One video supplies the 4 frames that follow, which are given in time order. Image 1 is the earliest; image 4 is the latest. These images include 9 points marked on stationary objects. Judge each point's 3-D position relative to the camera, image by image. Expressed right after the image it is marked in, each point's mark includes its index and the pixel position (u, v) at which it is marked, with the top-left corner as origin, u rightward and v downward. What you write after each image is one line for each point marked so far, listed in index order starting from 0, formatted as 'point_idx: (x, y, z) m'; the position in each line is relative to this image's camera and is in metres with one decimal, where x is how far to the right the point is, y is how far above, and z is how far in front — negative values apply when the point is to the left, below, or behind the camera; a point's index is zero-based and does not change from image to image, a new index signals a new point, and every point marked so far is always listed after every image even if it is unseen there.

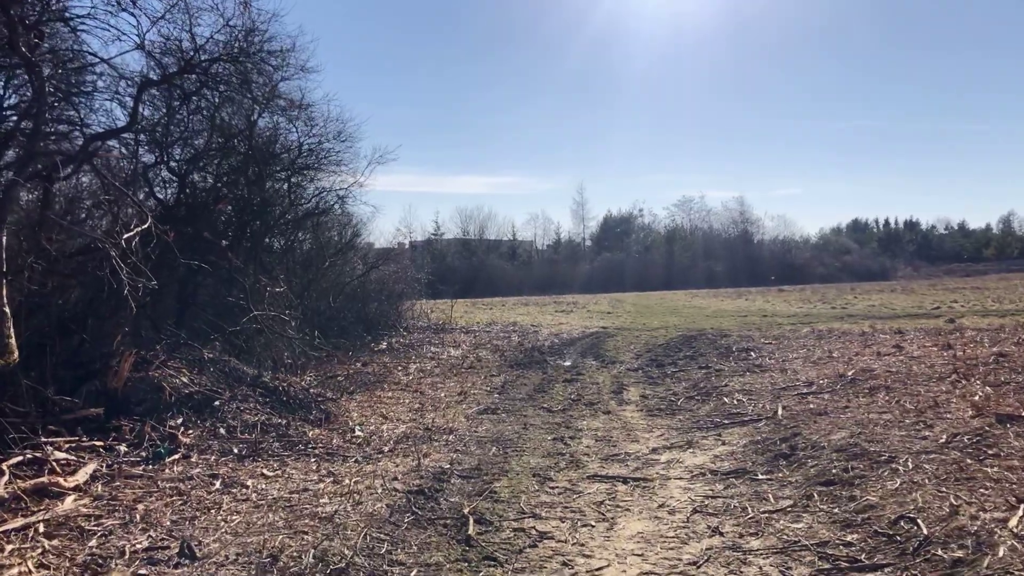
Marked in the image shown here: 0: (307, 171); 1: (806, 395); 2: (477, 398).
0: (-3.3, +1.9, +13.2) m
1: (+2.8, -1.0, +7.9) m
2: (-0.4, -1.3, +9.6) m
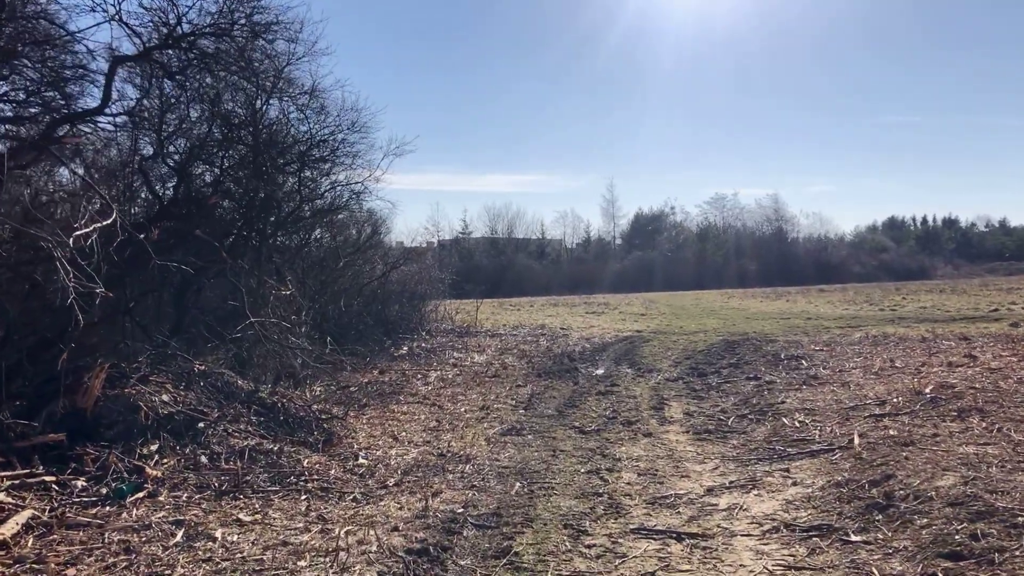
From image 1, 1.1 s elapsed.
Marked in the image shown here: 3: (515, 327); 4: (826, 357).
0: (-2.9, +1.9, +12.3) m
1: (+3.1, -1.1, +6.8) m
2: (-0.1, -1.3, +8.6) m
3: (+0.1, -0.9, +19.3) m
4: (+4.7, -1.0, +12.4) m
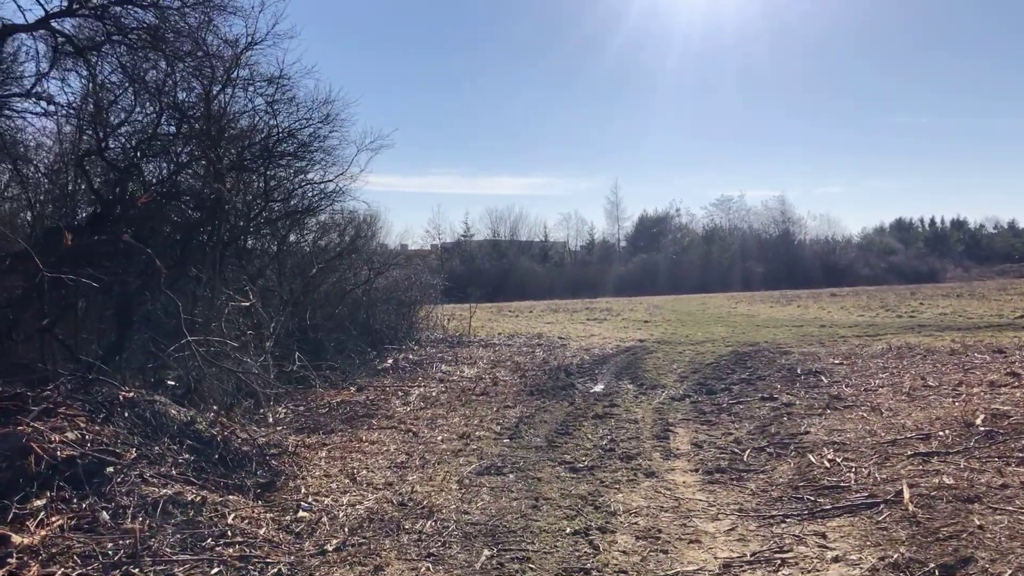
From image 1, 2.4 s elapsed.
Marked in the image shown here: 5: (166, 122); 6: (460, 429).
0: (-3.0, +1.7, +11.2) m
1: (+2.9, -1.2, +5.6) m
2: (-0.3, -1.4, +7.5) m
3: (0.0, -1.1, +18.2) m
4: (+4.6, -1.2, +11.2) m
5: (-3.7, +1.8, +8.8) m
6: (-0.5, -1.4, +8.5) m
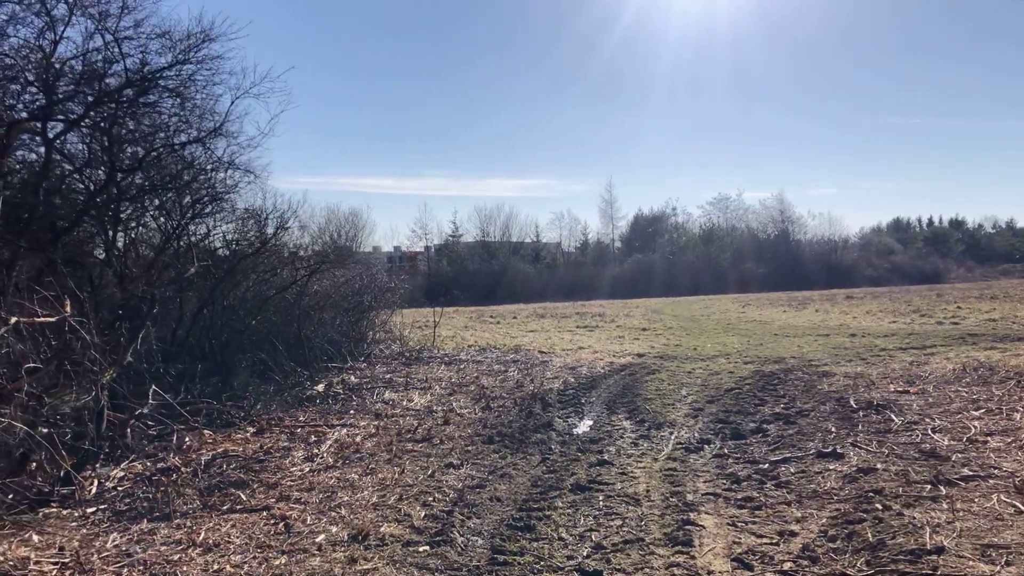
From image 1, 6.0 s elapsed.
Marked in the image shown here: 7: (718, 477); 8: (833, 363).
0: (-3.5, +1.7, +8.1) m
1: (+2.4, -1.2, +2.6) m
2: (-0.7, -1.5, +4.5) m
3: (-0.5, -1.1, +15.1) m
4: (+4.1, -1.2, +8.2) m
5: (-4.2, +1.7, +5.7) m
6: (-1.0, -1.5, +5.4) m
7: (+1.6, -1.4, +6.3) m
8: (+4.7, -1.1, +12.0) m
